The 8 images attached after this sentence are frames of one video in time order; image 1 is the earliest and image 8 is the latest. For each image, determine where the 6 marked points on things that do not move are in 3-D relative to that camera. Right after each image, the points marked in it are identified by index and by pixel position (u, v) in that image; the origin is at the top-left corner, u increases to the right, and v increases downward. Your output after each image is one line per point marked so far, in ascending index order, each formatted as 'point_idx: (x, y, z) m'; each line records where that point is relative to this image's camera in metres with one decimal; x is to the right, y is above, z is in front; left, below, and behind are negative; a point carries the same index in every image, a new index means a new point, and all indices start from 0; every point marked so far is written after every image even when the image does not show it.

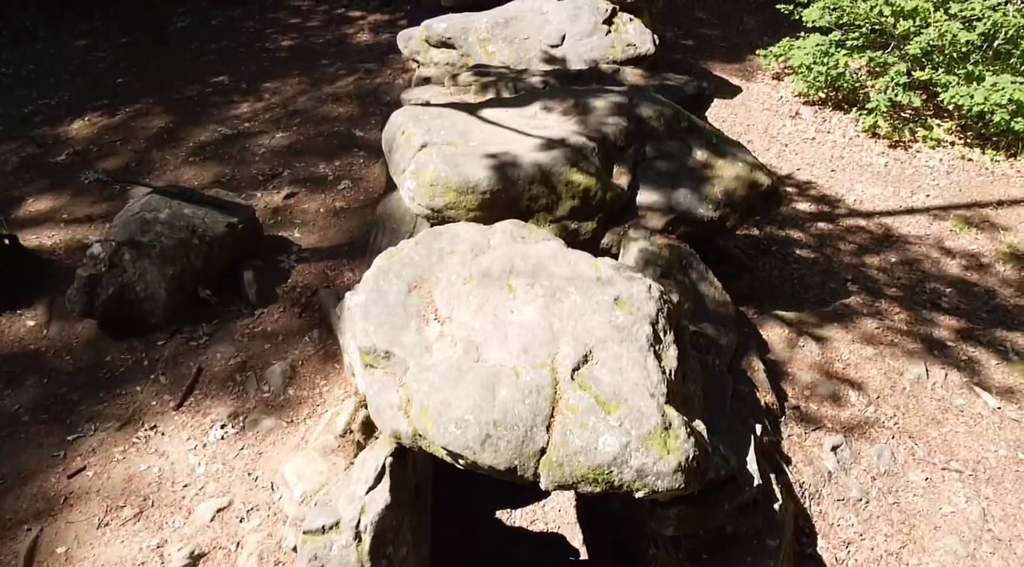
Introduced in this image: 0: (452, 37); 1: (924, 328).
0: (-0.5, +2.1, +6.1) m
1: (+2.5, -0.3, +4.4) m
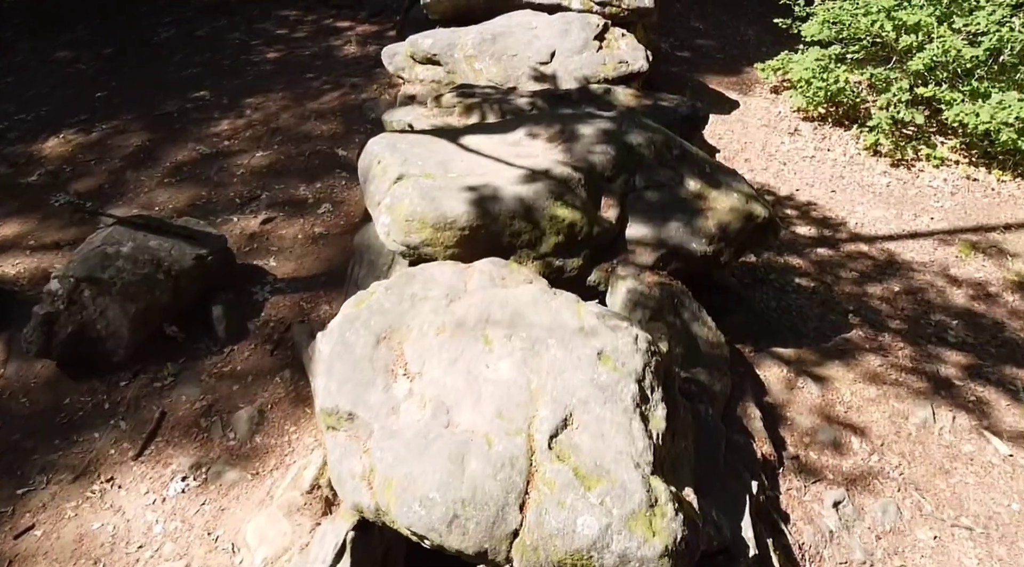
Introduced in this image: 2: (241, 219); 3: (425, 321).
0: (-0.6, +1.8, +5.9) m
1: (+2.4, -0.5, +4.2) m
2: (-2.0, +0.5, +5.3) m
3: (-0.3, -0.2, +3.0) m
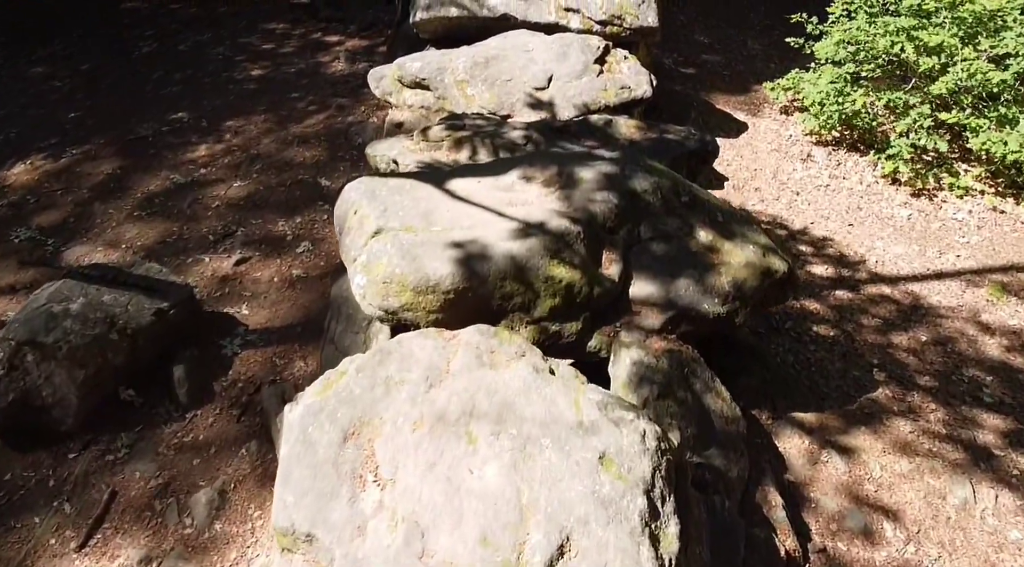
0: (-0.6, +1.5, +5.5) m
1: (+2.3, -0.8, +3.8) m
2: (-2.0, +0.2, +4.9) m
3: (-0.4, -0.4, +2.6) m
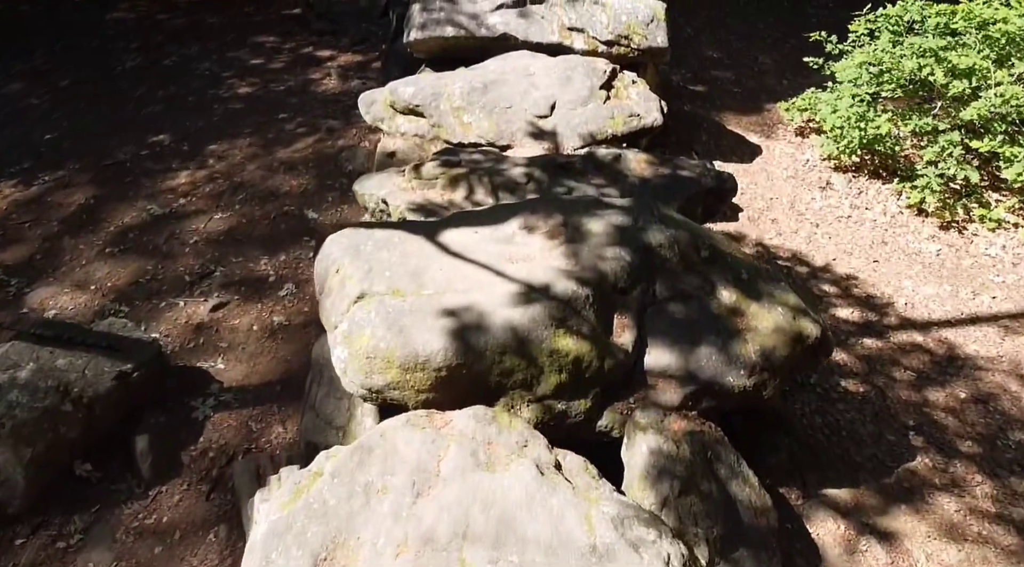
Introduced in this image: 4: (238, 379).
0: (-0.6, +1.3, +5.2) m
1: (+2.3, -1.0, +3.4) m
2: (-2.0, -0.1, +4.6) m
3: (-0.4, -0.7, +2.2) m
4: (-1.5, -0.5, +4.0) m
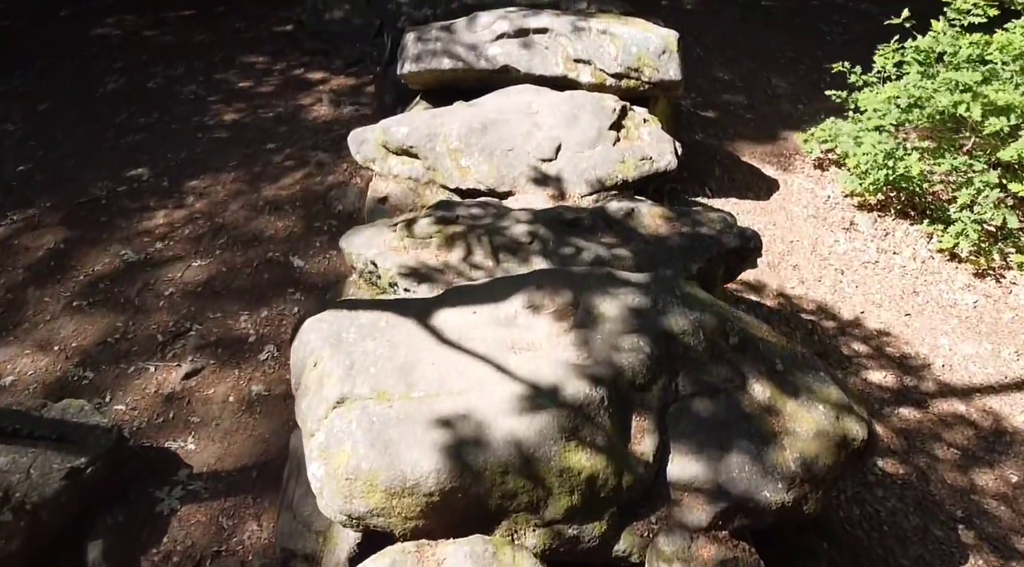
0: (-0.6, +0.9, +4.8) m
1: (+2.4, -1.4, +3.0) m
2: (-2.0, -0.5, +4.2) m
3: (-0.4, -1.1, +1.8) m
4: (-1.5, -0.9, +3.6) m
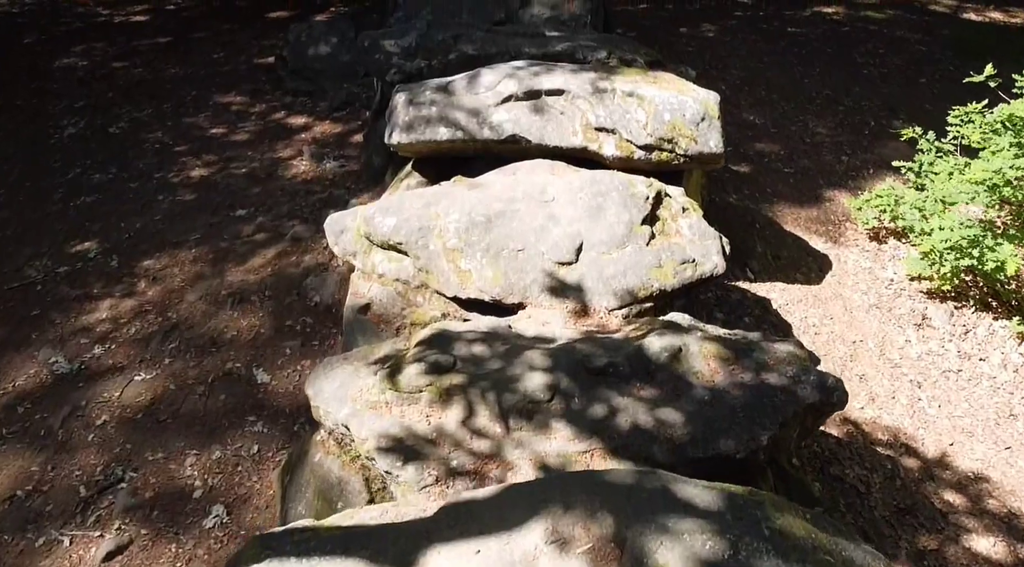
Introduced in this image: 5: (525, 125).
0: (-0.6, +0.2, +3.9) m
1: (+2.4, -2.1, +2.1) m
2: (-1.9, -1.1, +3.3) m
3: (-0.3, -1.7, +0.9) m
4: (-1.4, -1.5, +2.7) m
5: (+0.1, +0.9, +4.4) m
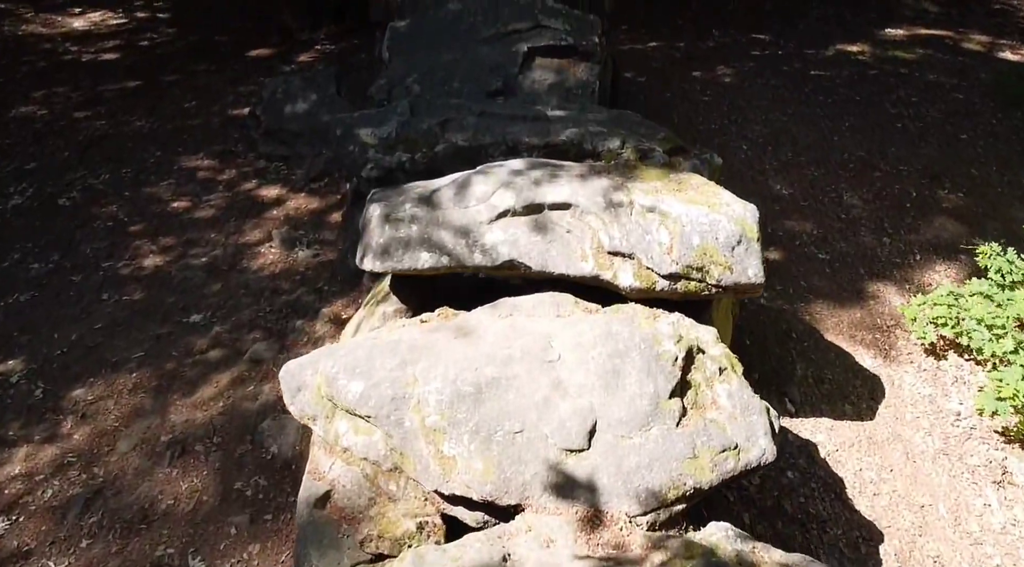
0: (-0.6, -0.5, +3.1) m
1: (+2.4, -2.8, +1.3) m
2: (-2.0, -1.9, +2.5) m
3: (-0.4, -2.5, +0.1) m
4: (-1.4, -2.3, +1.9) m
5: (+0.1, +0.2, +3.6) m
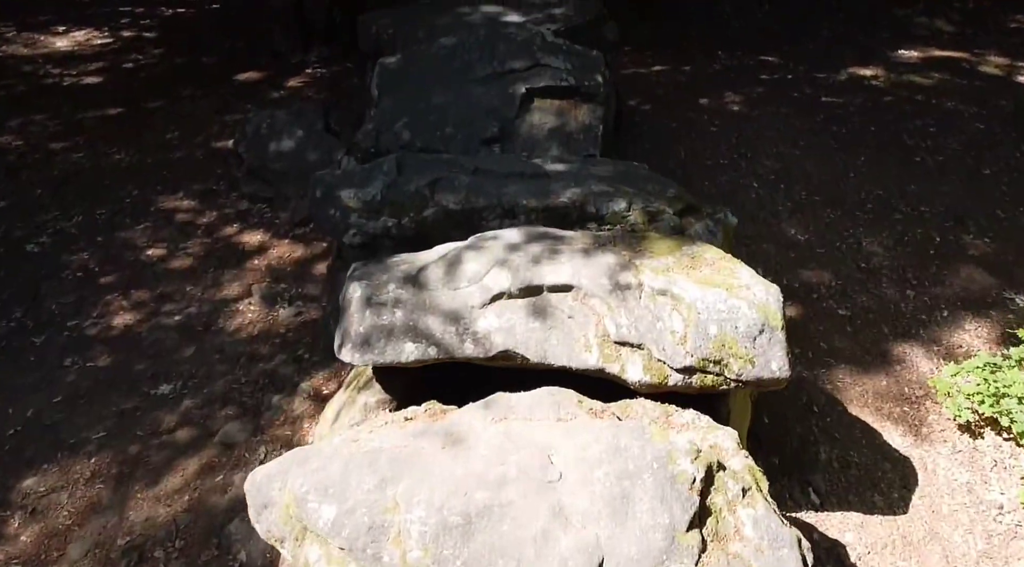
0: (-0.6, -1.0, +2.7) m
1: (+2.4, -3.2, +0.9) m
2: (-2.0, -2.3, +2.1) m
3: (-0.4, -2.9, -0.3) m
4: (-1.5, -2.7, +1.5) m
5: (0.0, -0.3, +3.2) m
